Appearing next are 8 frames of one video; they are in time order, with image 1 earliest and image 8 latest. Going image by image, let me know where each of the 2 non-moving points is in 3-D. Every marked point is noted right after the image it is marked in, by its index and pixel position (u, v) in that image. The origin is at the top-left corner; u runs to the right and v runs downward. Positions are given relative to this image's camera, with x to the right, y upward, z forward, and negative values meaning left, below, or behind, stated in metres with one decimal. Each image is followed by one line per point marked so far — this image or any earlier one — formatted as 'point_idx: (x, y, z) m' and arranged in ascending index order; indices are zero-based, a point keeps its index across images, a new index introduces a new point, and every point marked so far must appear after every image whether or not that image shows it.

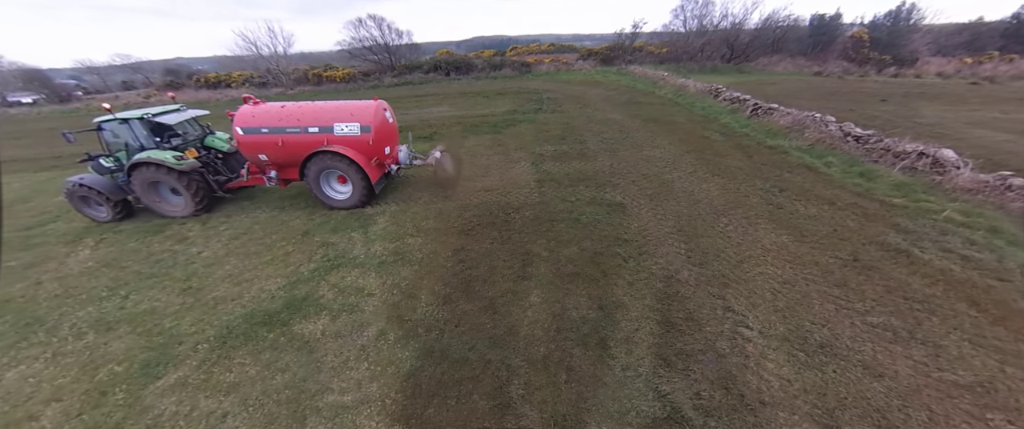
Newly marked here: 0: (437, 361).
0: (-1.0, -1.9, +3.7) m
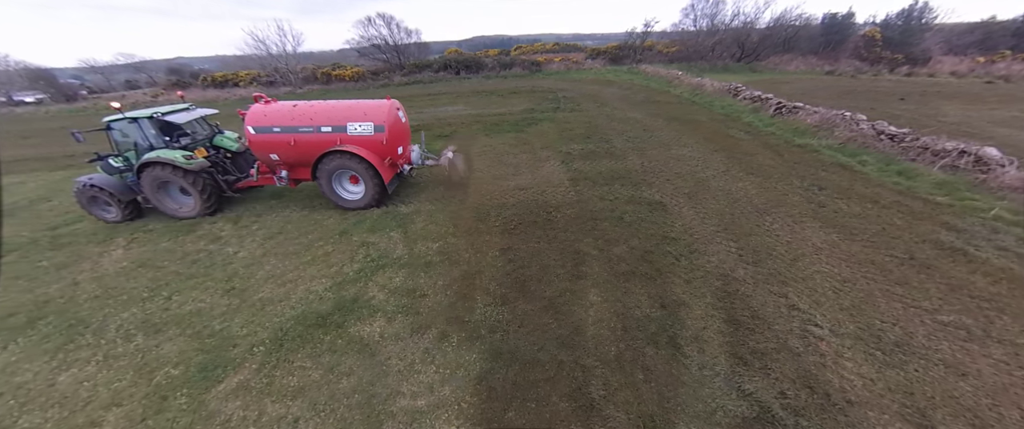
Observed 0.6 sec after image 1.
0: (-0.1, -1.8, +3.6) m
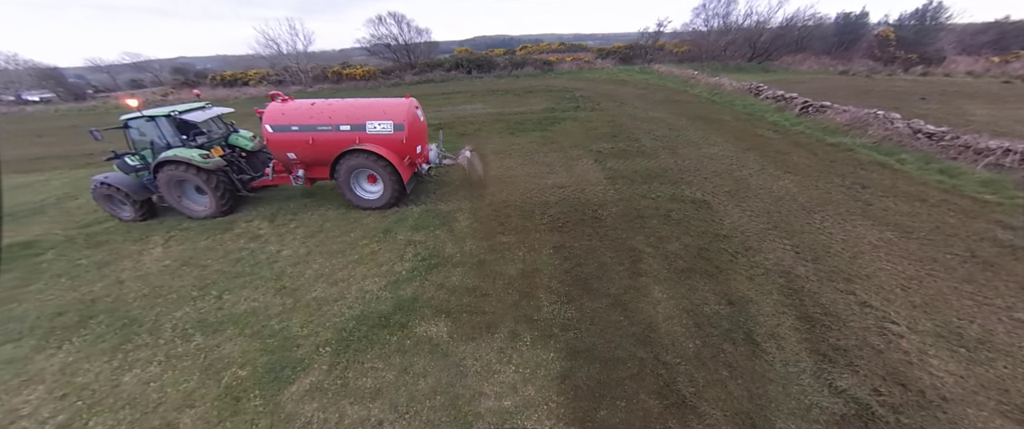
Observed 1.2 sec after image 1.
0: (+0.9, -1.8, +3.6) m
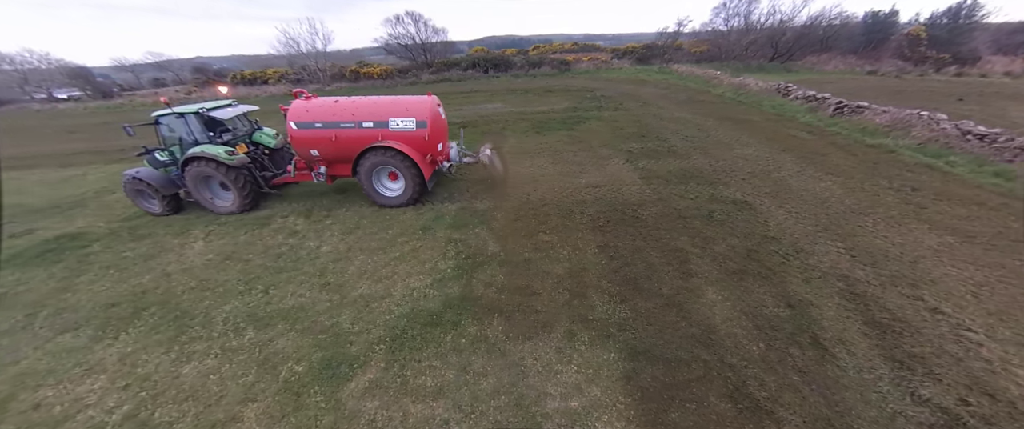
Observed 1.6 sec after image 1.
0: (+1.7, -1.8, +3.5) m
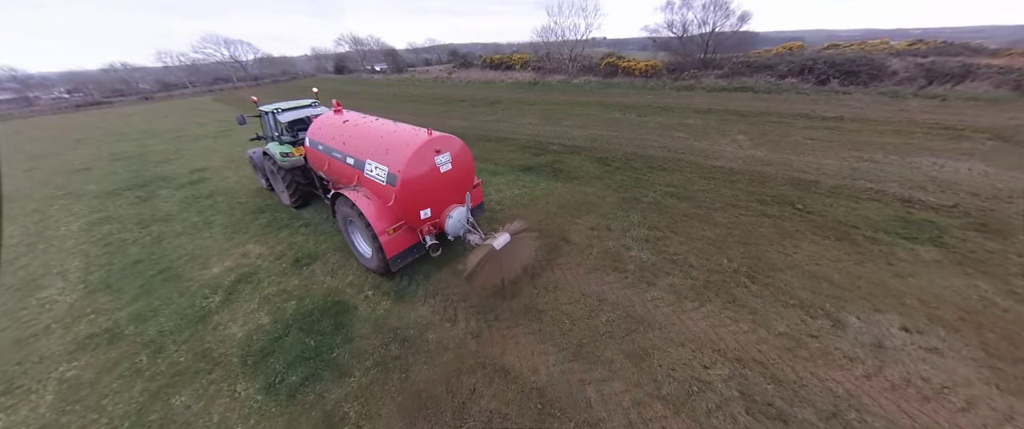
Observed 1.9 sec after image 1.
0: (+0.9, -2.2, +4.0) m
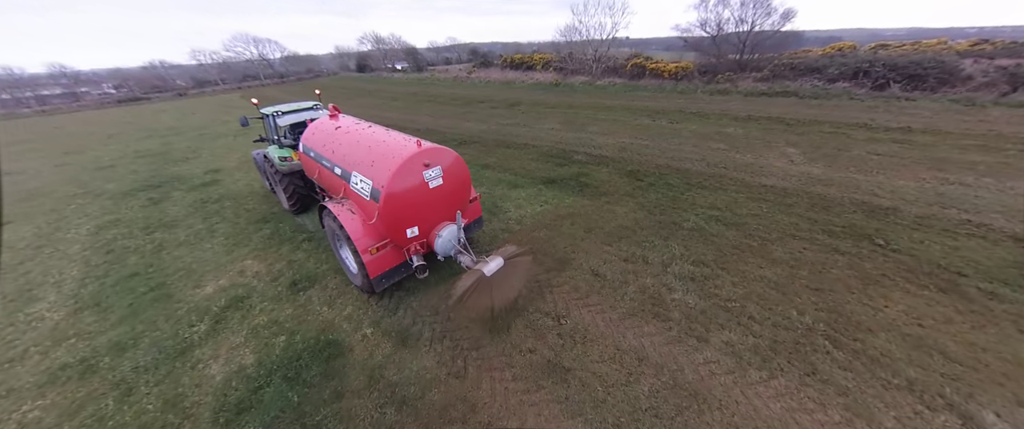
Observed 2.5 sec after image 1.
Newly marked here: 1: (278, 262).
0: (+1.1, -2.5, +3.4) m
1: (-3.6, -0.7, +4.5) m
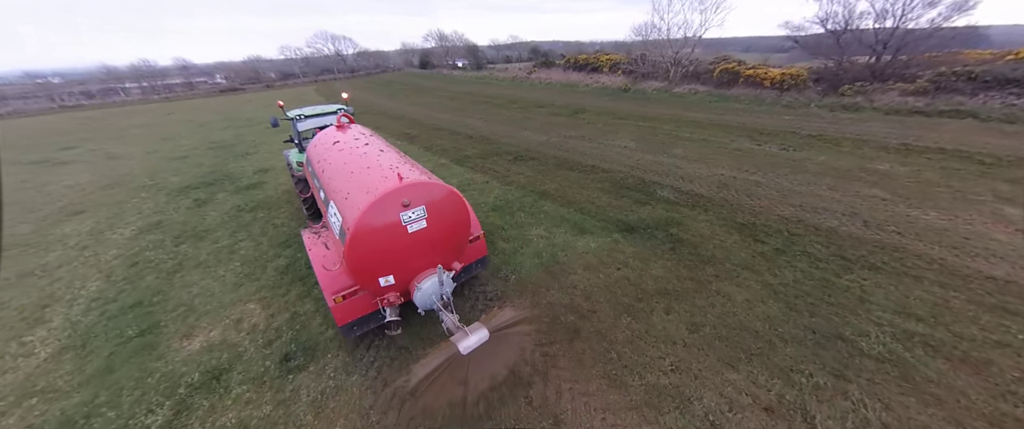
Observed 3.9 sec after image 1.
0: (+1.4, -3.5, +1.9) m
1: (-2.9, -1.2, +3.6) m
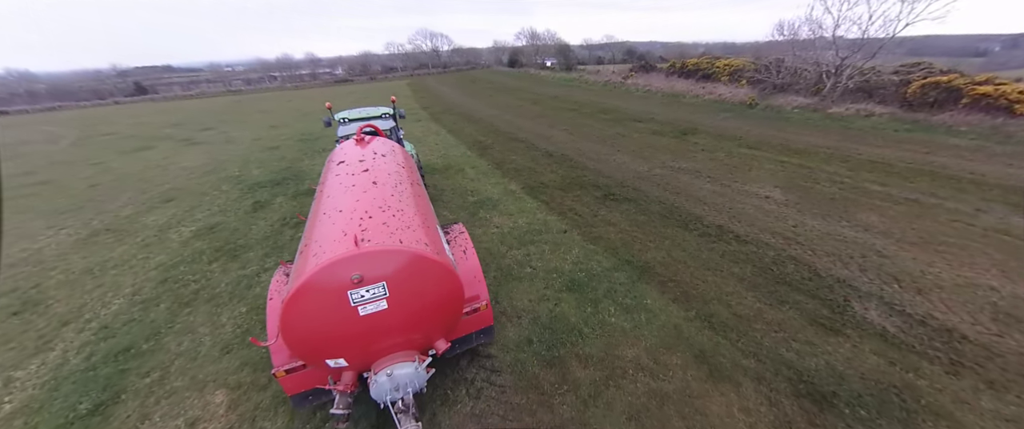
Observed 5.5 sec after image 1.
0: (+1.1, -4.7, -0.1) m
1: (-2.4, -1.9, +2.5) m
